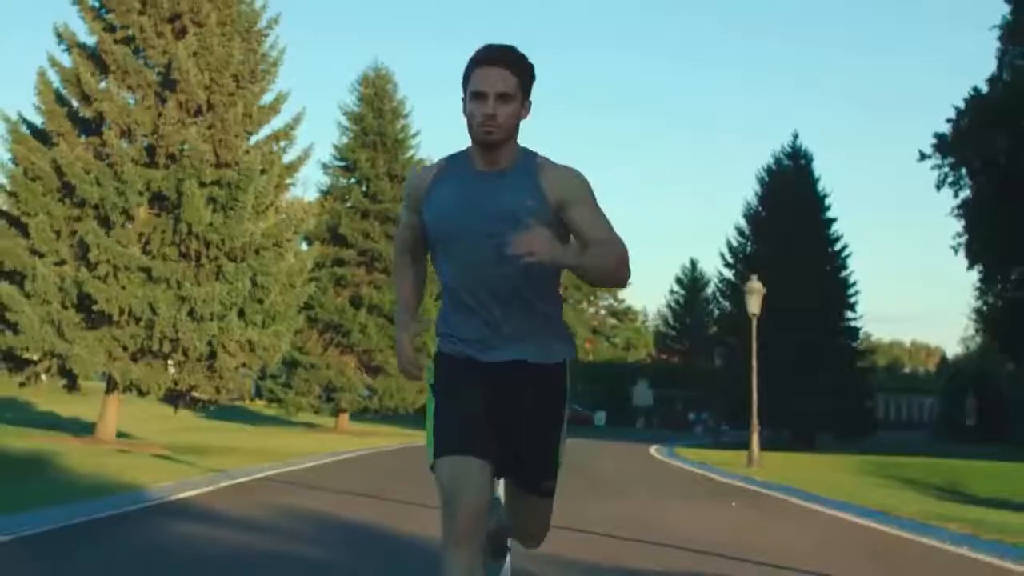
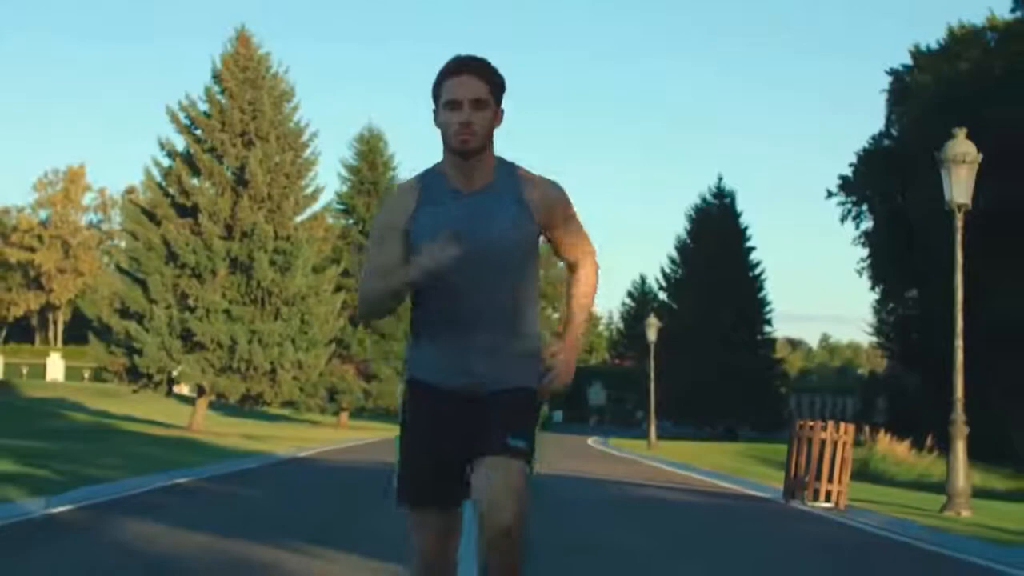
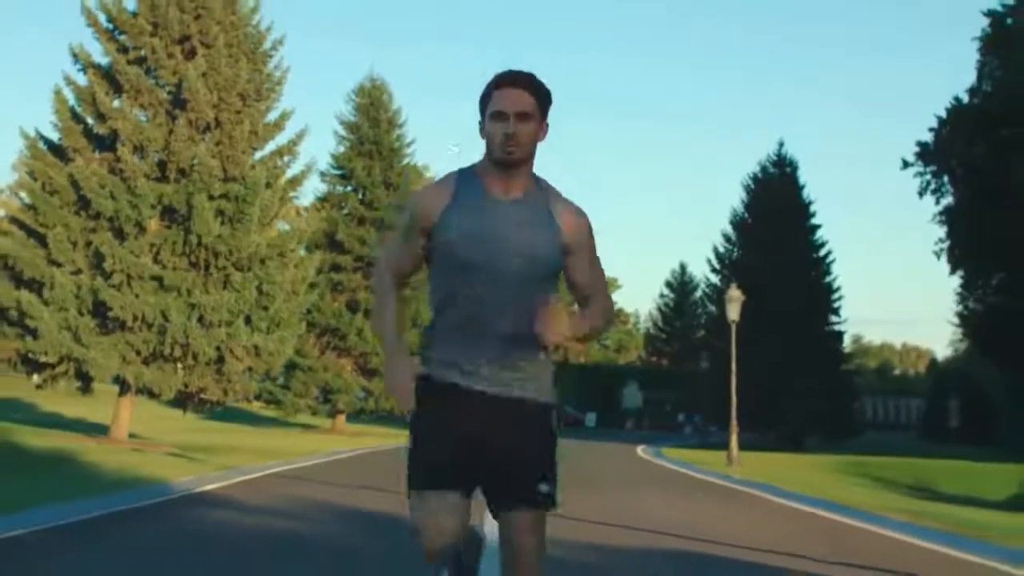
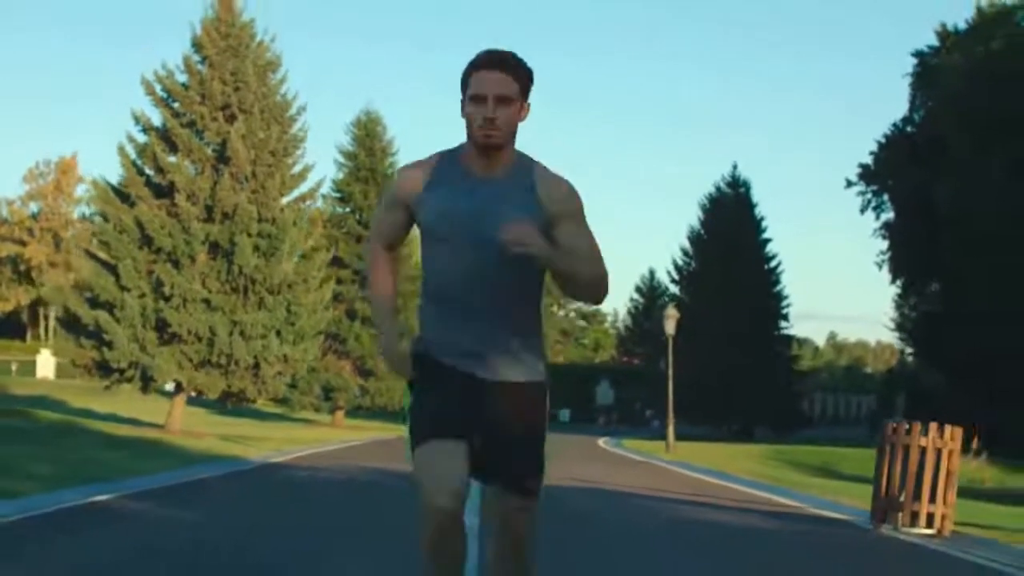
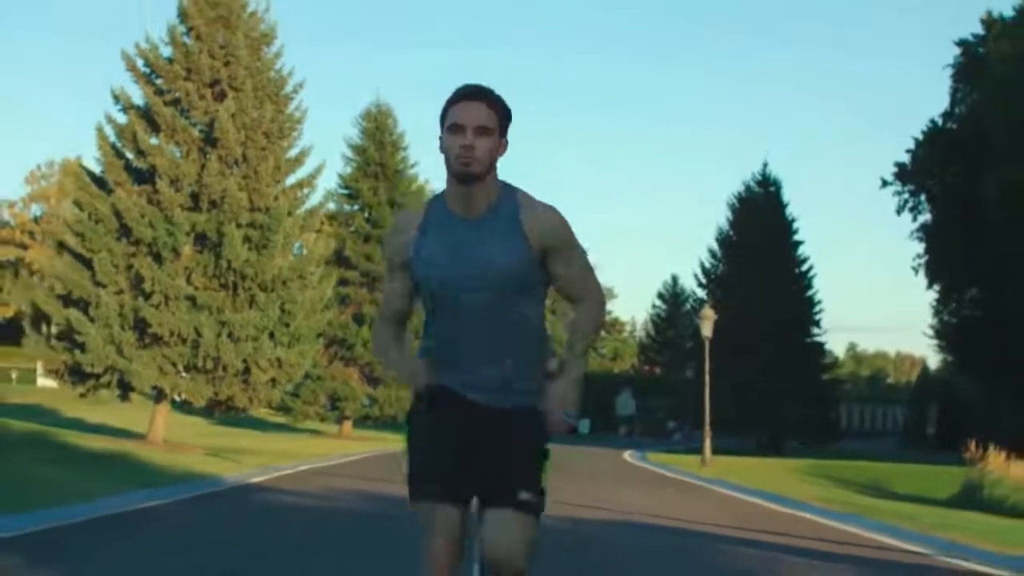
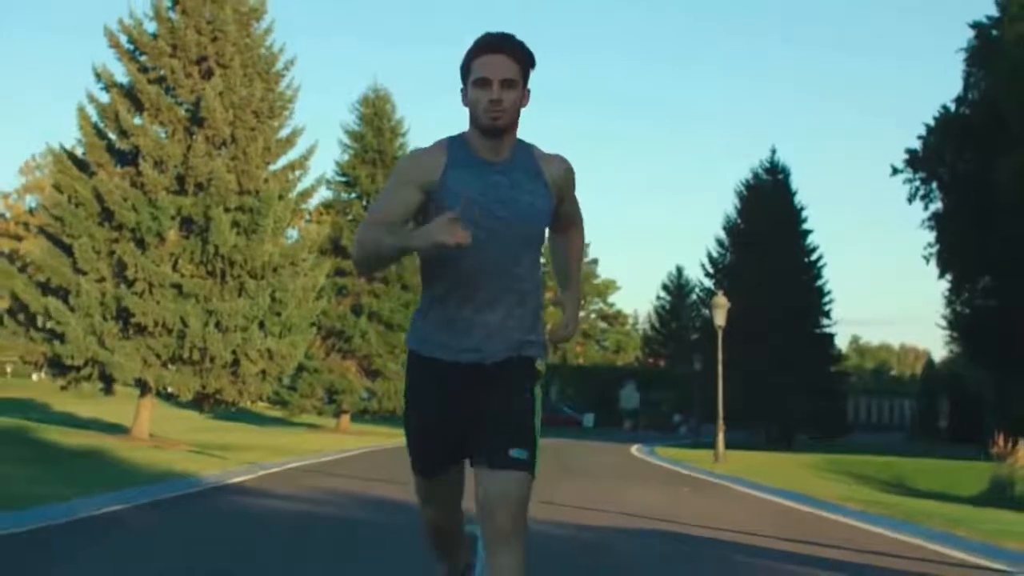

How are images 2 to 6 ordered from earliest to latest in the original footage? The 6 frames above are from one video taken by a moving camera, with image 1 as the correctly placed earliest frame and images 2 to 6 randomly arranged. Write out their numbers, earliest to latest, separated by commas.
3, 6, 5, 4, 2
